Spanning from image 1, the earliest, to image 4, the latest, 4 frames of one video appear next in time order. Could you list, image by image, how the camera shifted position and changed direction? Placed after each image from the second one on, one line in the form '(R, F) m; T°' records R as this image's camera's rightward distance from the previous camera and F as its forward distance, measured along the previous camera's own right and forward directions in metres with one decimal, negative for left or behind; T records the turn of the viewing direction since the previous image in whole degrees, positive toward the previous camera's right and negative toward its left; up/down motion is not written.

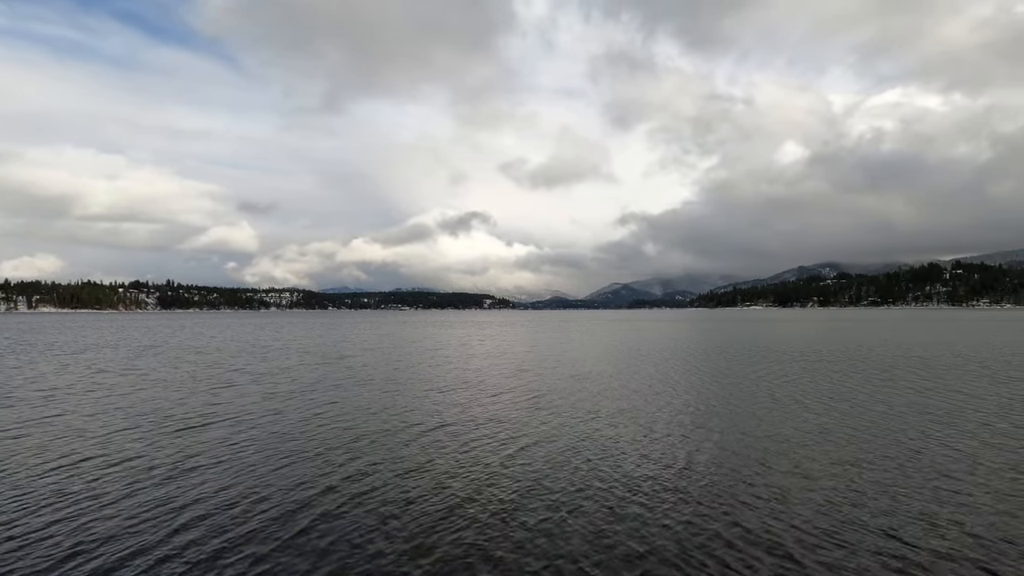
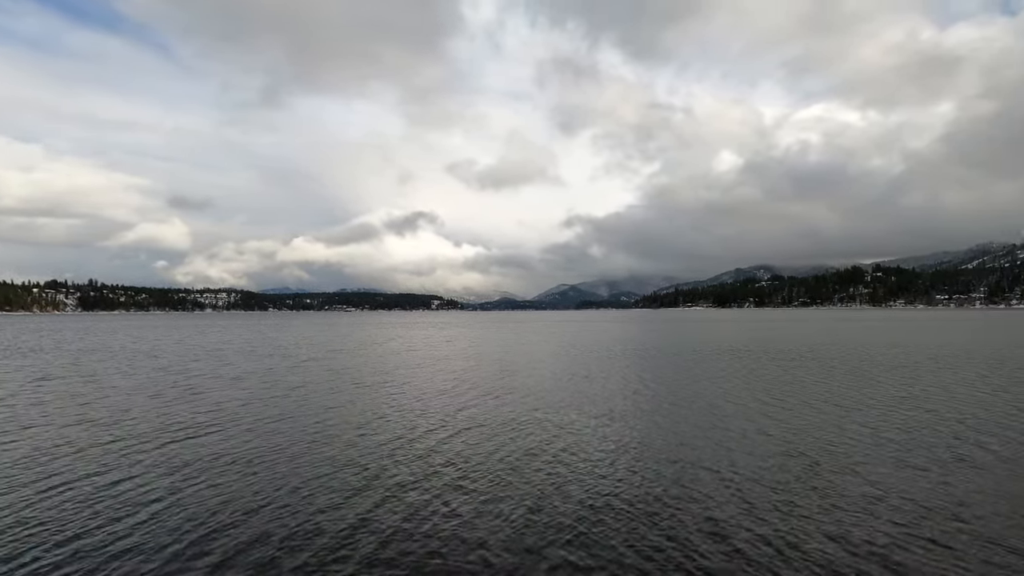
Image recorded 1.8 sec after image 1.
(-1.0, 0.0) m; +6°
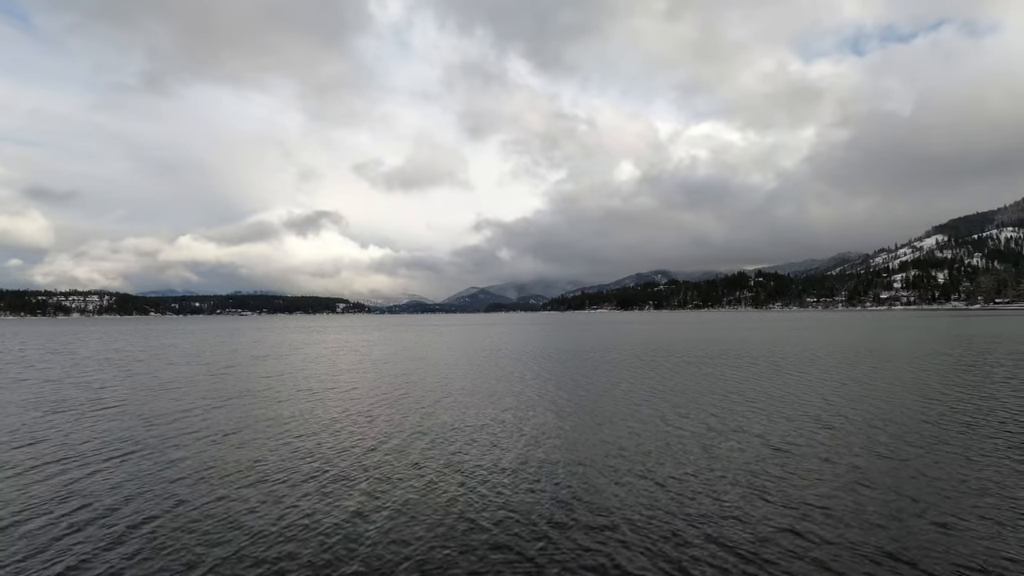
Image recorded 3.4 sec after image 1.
(-1.3, 0.0) m; +10°
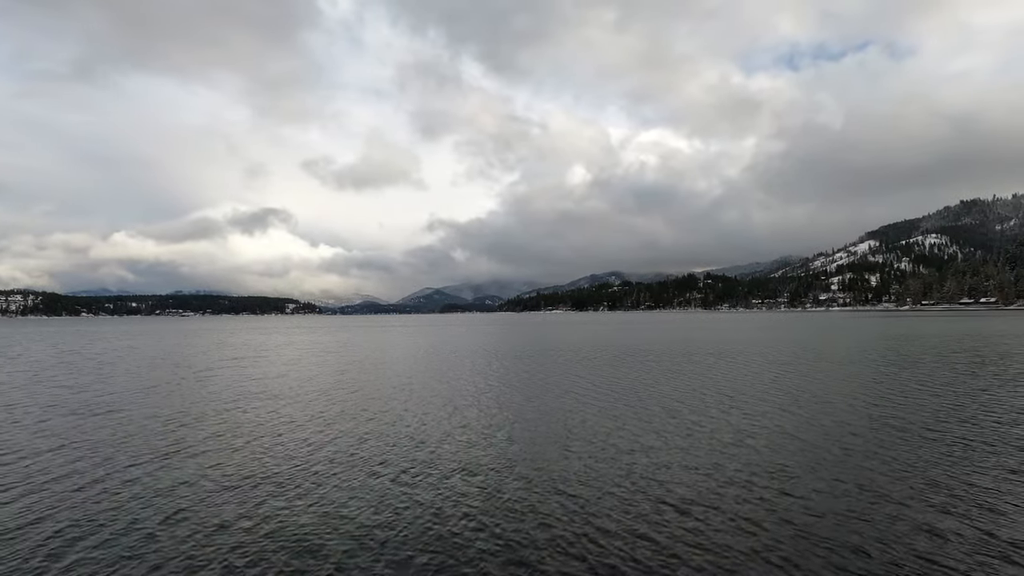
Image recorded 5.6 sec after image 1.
(-0.9, +0.3) m; +5°
